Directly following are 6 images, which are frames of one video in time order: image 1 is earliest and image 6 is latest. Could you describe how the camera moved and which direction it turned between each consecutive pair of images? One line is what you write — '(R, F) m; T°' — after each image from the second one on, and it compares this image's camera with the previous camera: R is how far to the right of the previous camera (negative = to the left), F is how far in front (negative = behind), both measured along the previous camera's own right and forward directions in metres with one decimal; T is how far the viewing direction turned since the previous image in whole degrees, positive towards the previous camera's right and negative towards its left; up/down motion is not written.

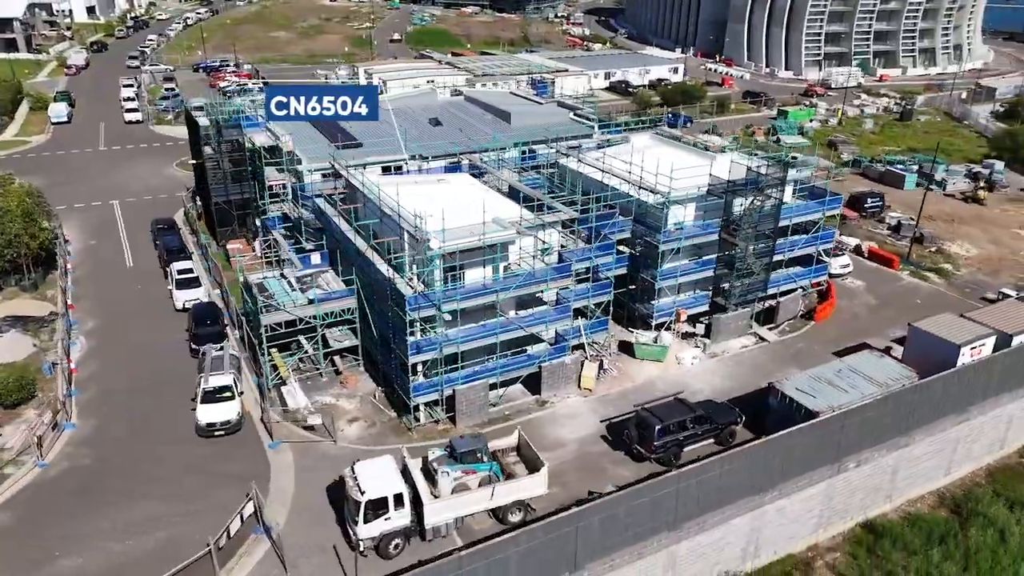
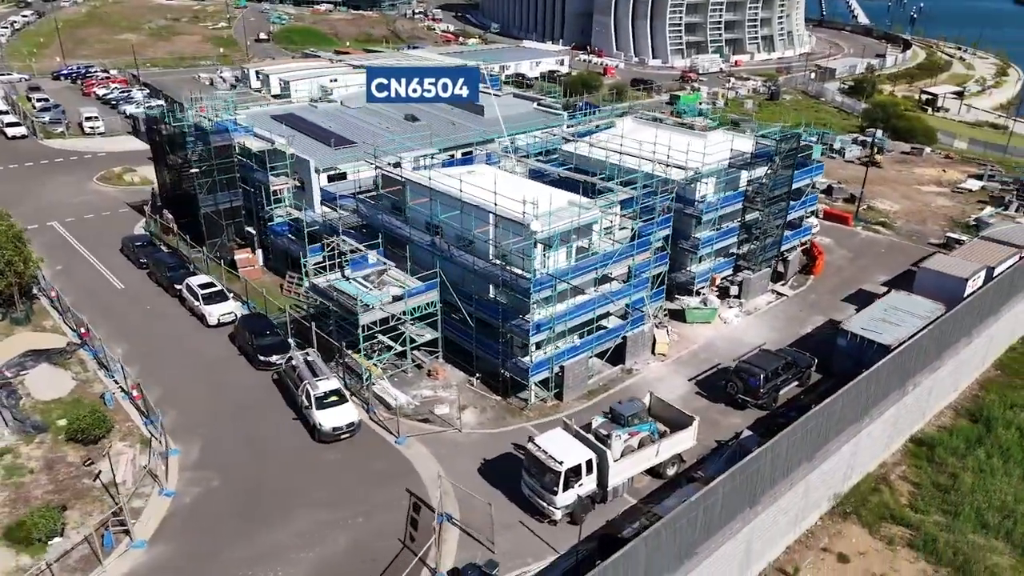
(-10.2, -0.3) m; +12°
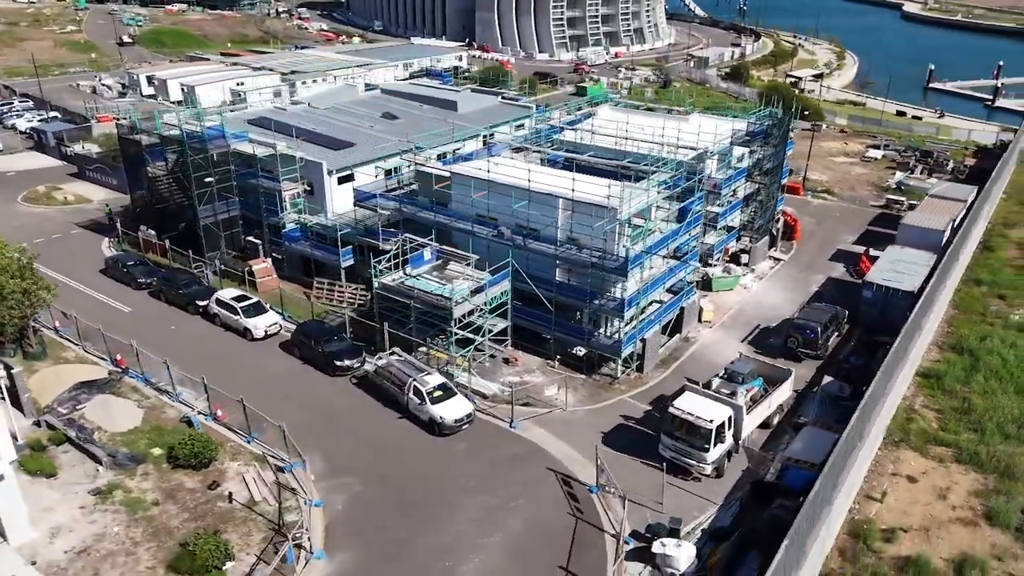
(-9.4, -0.2) m; +11°
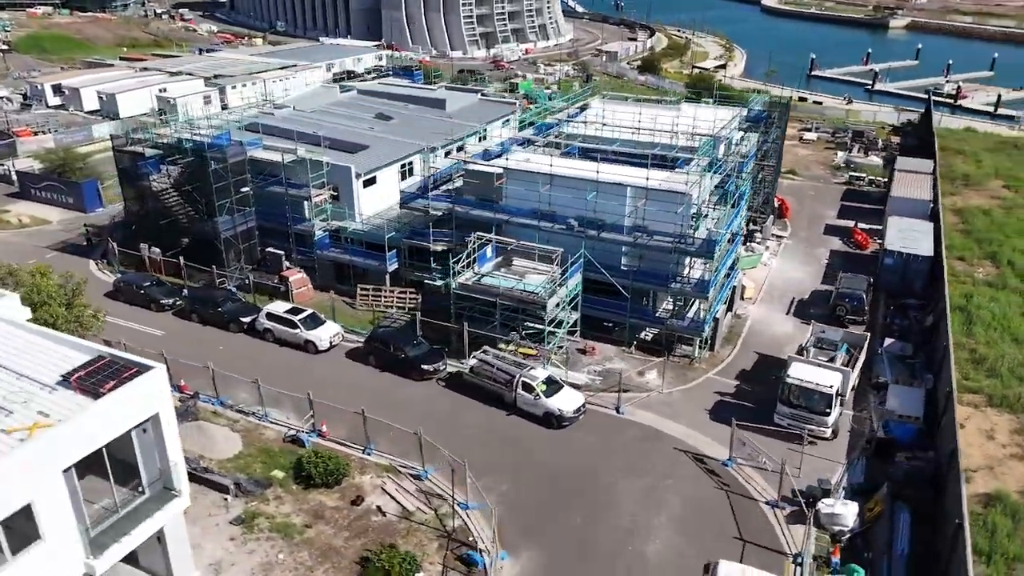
(-8.5, +0.4) m; +9°
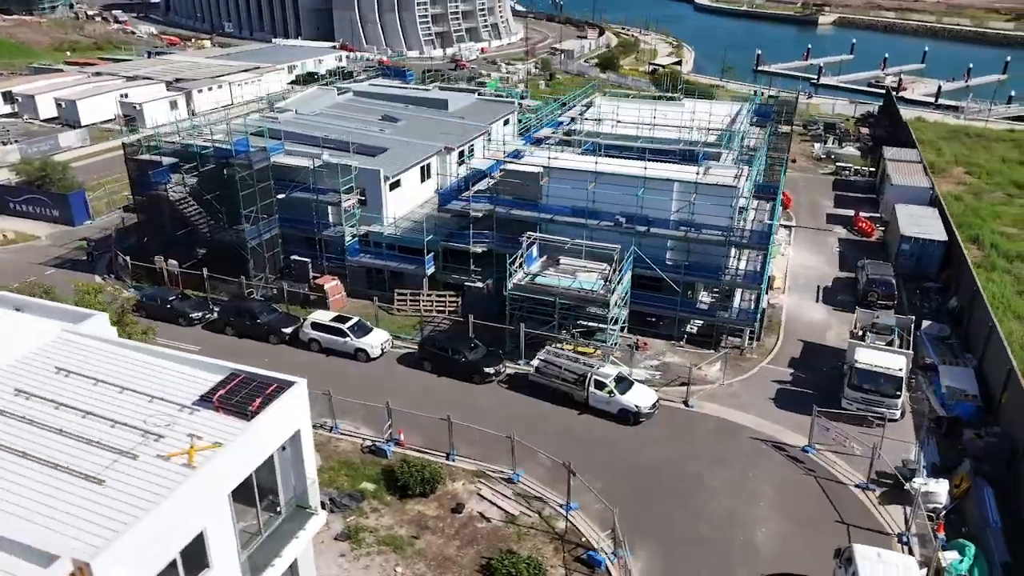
(-5.1, +0.3) m; +5°
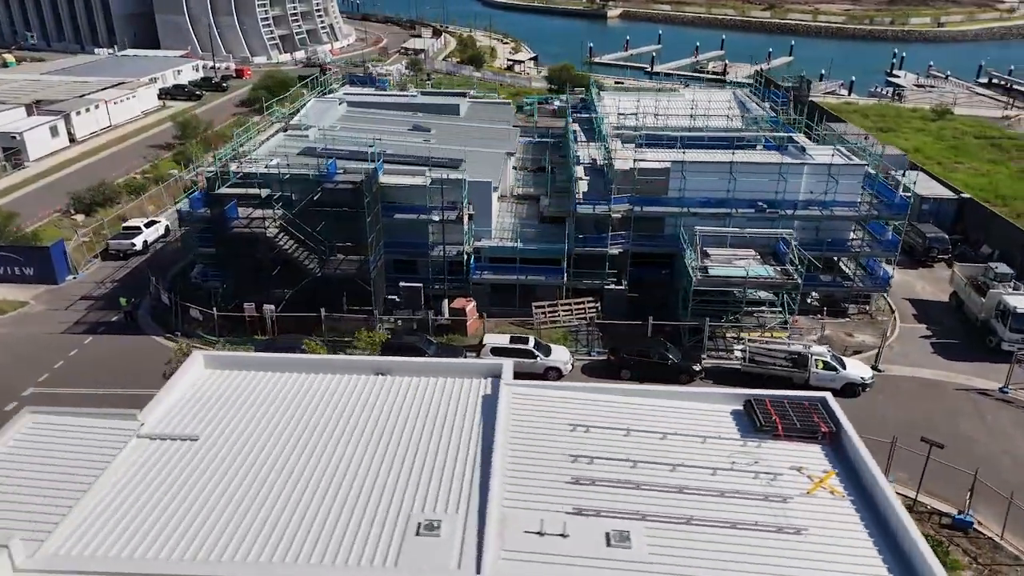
(-16.2, +3.2) m; +16°
